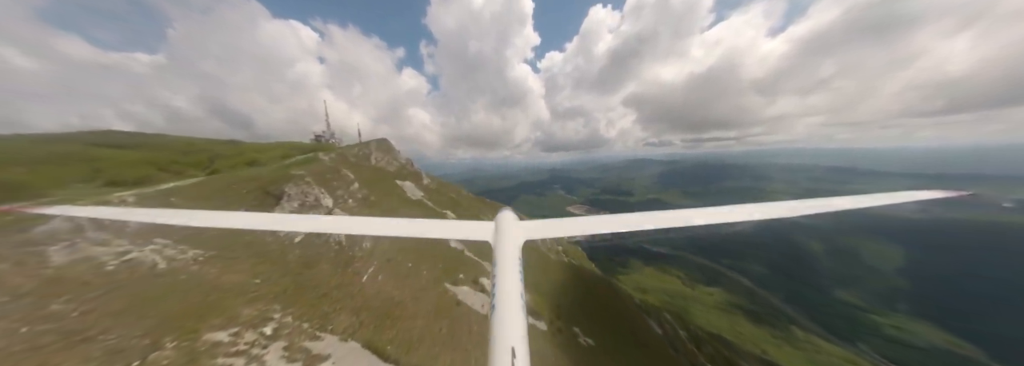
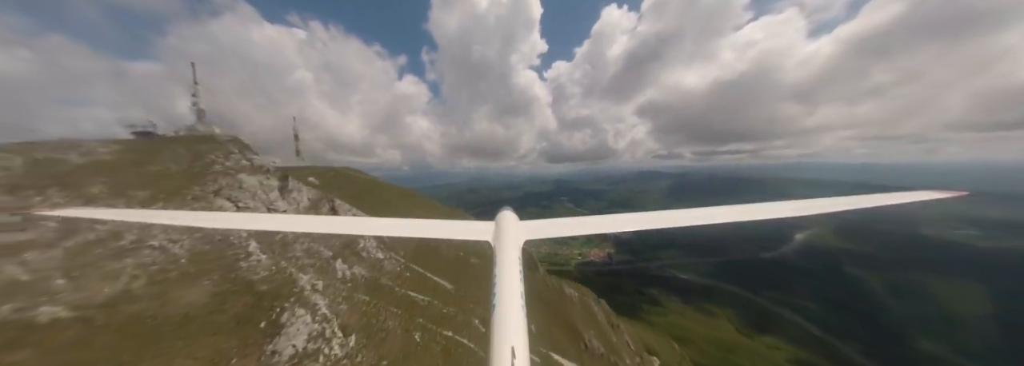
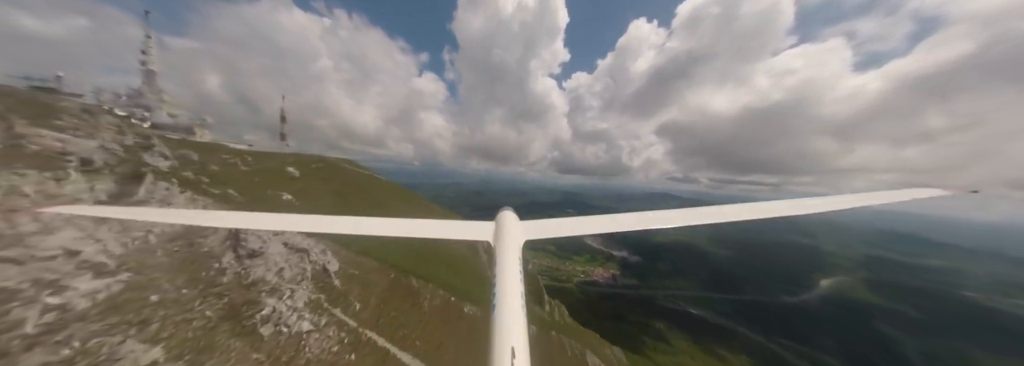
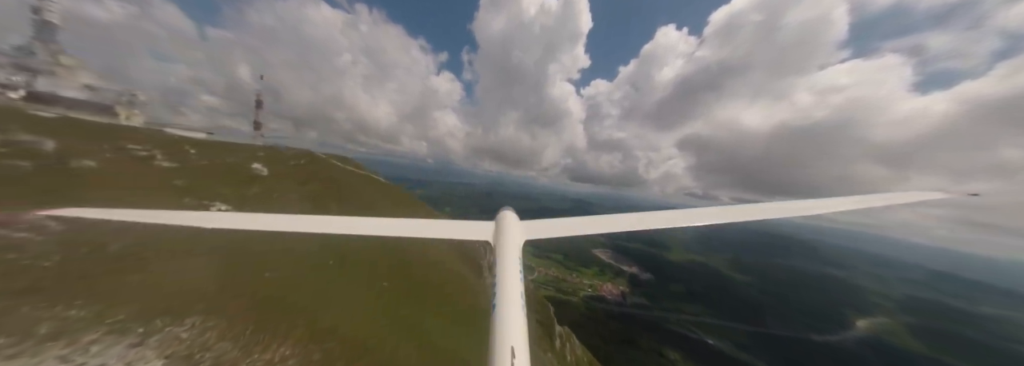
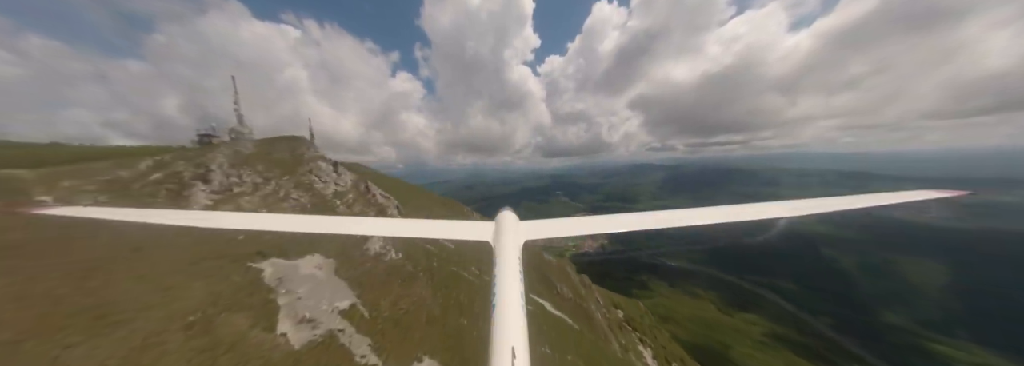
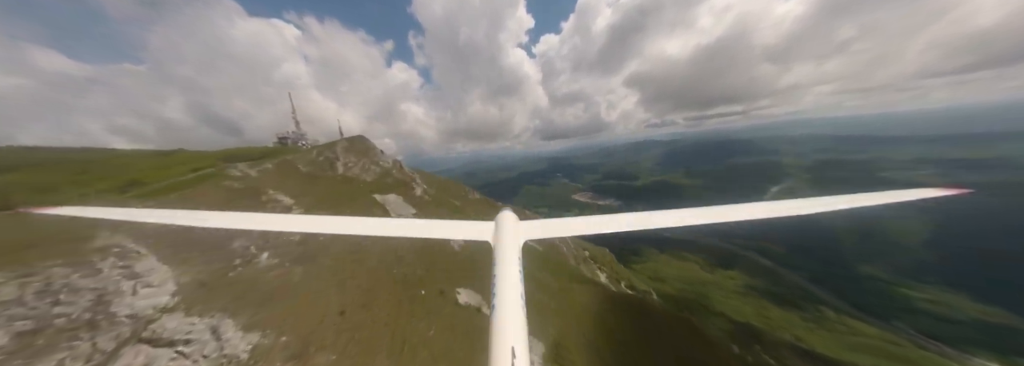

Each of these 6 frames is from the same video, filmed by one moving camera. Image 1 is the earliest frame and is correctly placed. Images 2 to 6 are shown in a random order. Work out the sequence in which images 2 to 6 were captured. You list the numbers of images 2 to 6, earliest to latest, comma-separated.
6, 5, 2, 3, 4
